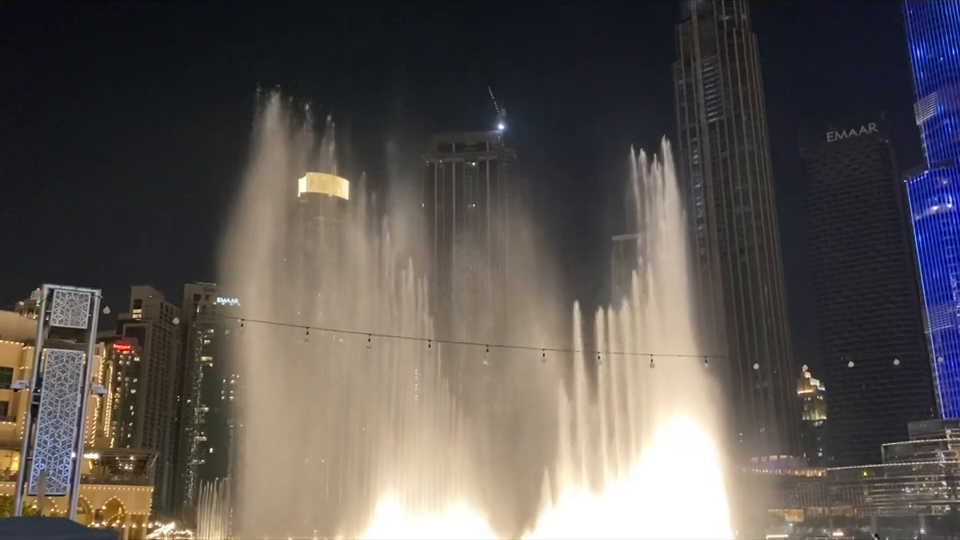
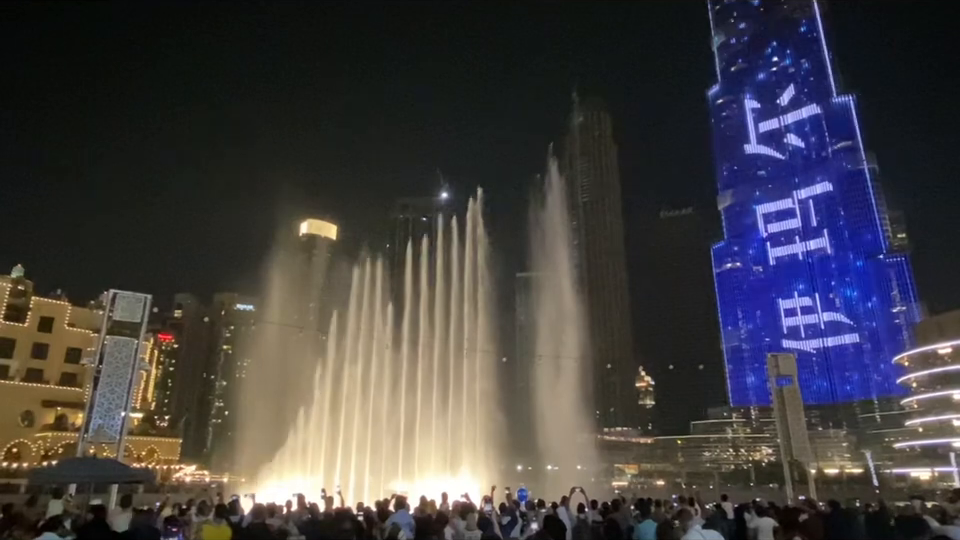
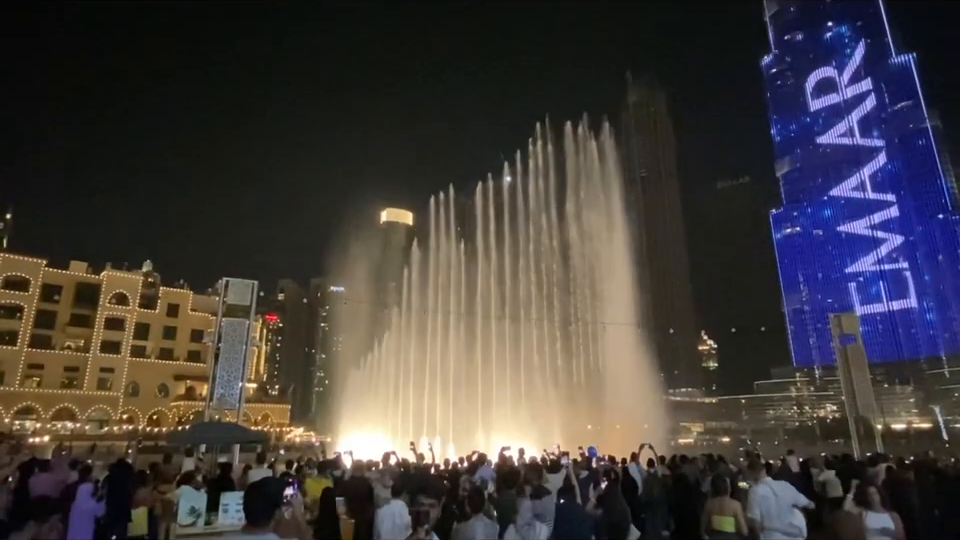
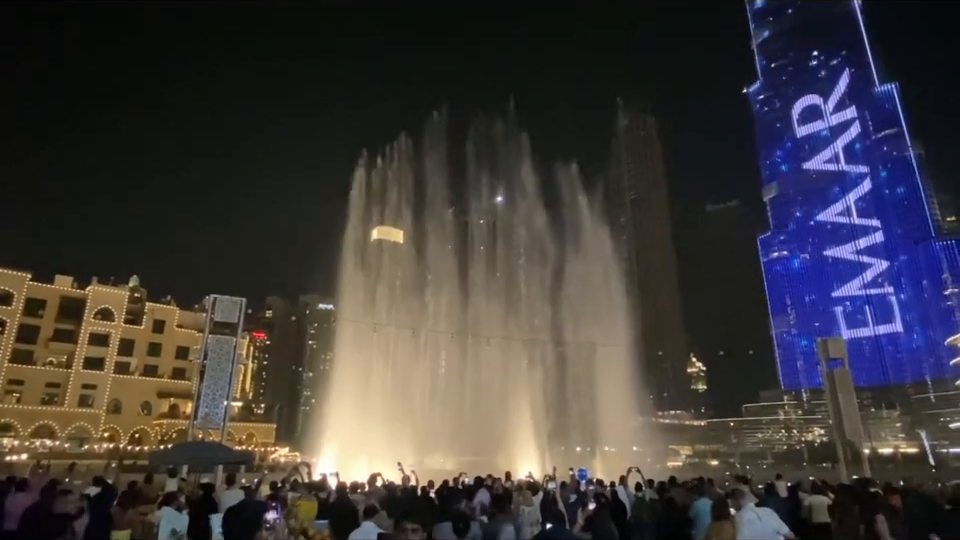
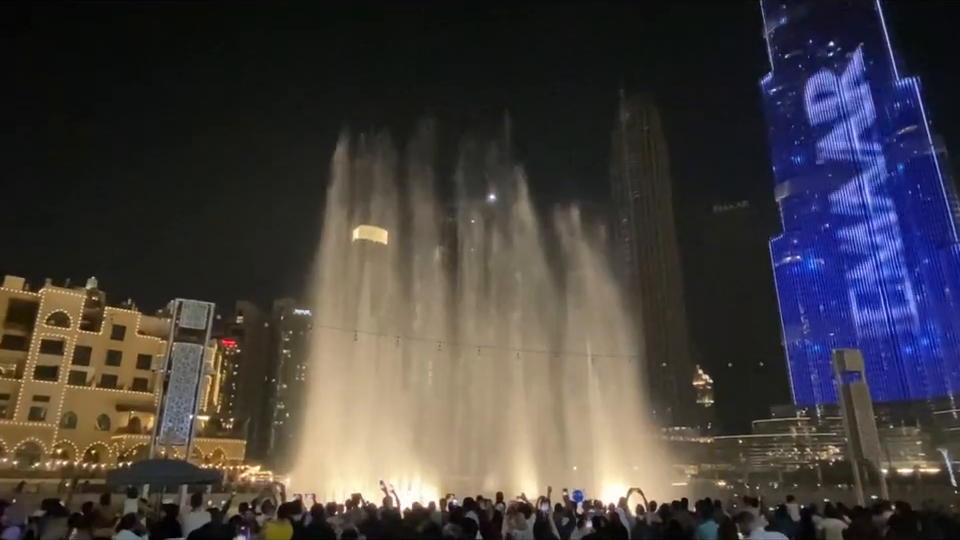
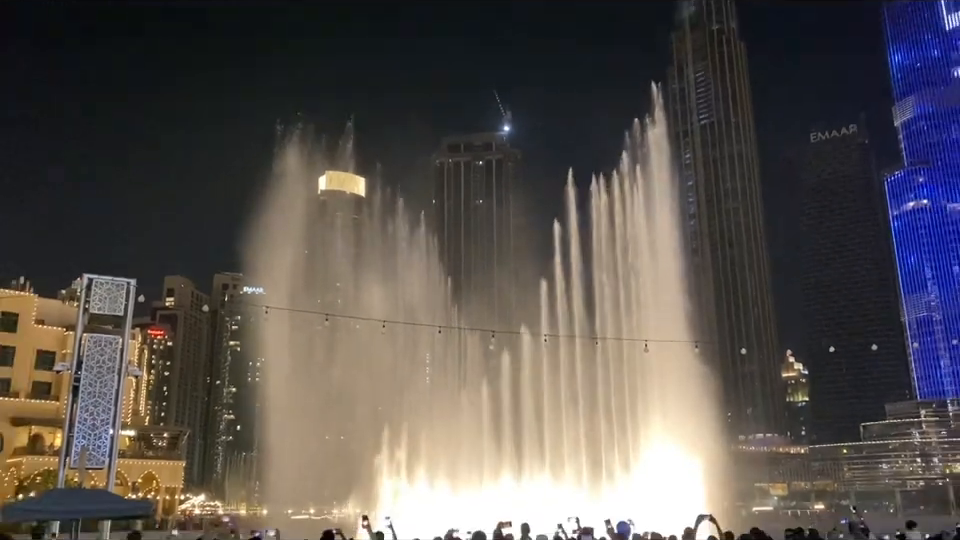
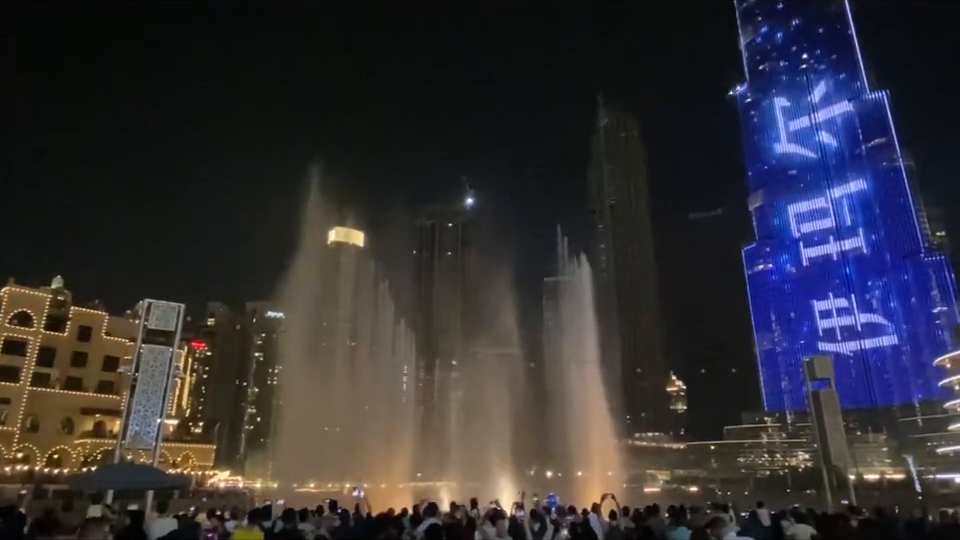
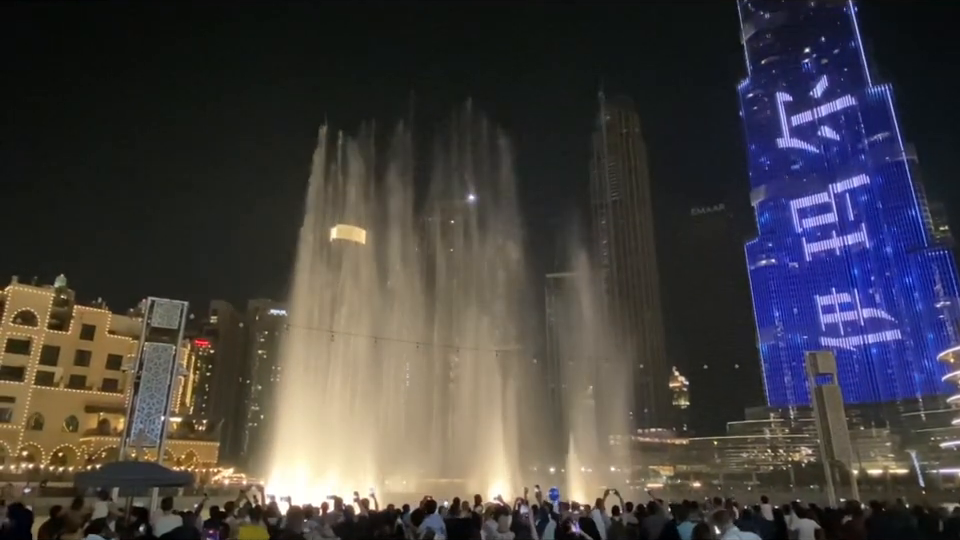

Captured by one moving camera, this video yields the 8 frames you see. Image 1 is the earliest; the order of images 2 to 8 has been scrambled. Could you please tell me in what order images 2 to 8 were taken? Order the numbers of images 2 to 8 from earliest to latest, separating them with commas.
6, 3, 4, 5, 7, 2, 8
